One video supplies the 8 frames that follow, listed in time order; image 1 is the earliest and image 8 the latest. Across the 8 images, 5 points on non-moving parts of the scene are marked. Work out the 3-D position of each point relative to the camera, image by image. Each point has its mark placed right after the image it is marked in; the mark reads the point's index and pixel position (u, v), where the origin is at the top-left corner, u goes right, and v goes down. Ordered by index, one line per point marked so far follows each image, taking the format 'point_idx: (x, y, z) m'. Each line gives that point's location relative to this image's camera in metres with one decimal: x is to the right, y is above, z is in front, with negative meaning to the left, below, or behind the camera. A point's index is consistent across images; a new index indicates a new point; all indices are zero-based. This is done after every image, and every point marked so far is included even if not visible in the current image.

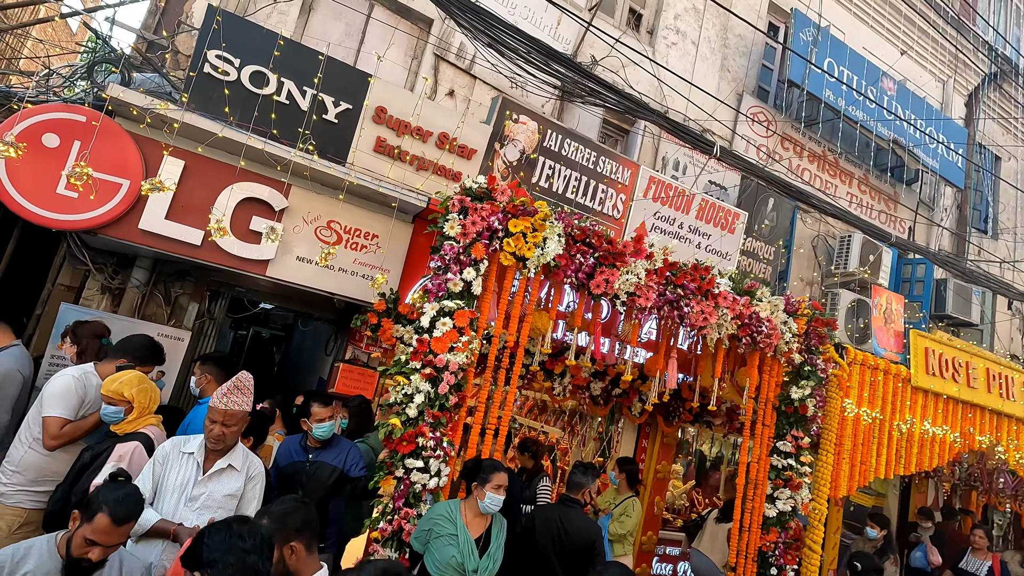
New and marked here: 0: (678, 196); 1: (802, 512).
0: (+1.8, +1.0, +6.1) m
1: (+2.6, -2.0, +4.9) m
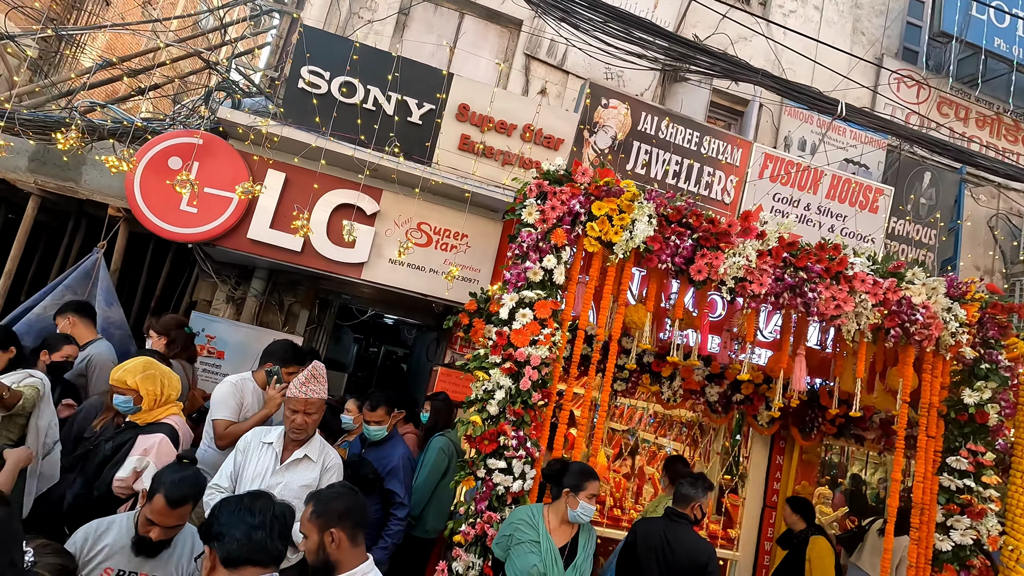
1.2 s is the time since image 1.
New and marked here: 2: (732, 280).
0: (+2.8, +1.1, +5.3) m
1: (+3.4, -1.8, +3.9) m
2: (+1.5, +0.1, +3.8) m
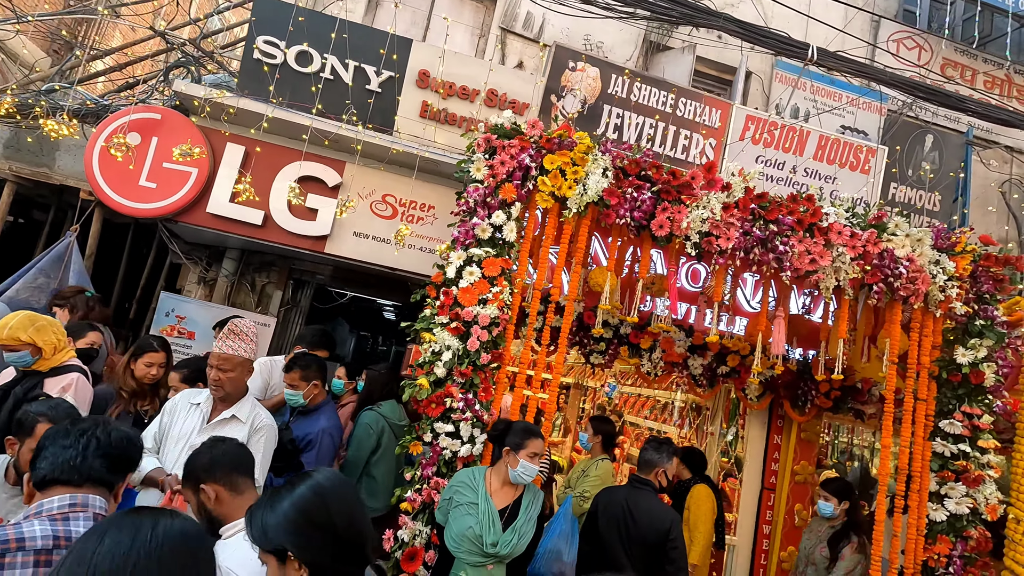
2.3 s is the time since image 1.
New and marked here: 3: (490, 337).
0: (+2.5, +1.4, +5.1) m
1: (+3.1, -1.5, +3.6) m
2: (+1.2, +0.3, +3.6) m
3: (-0.1, -0.3, +3.3) m
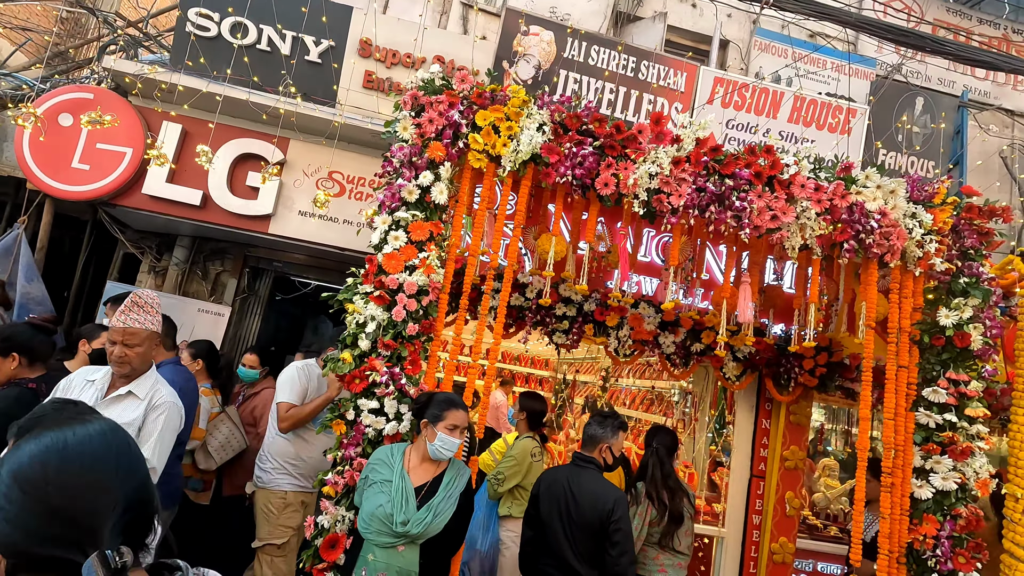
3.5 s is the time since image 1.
0: (+2.1, +1.7, +4.8) m
1: (+2.8, -1.2, +3.3) m
2: (+0.8, +0.6, +3.3) m
3: (-0.5, -0.1, +3.1) m
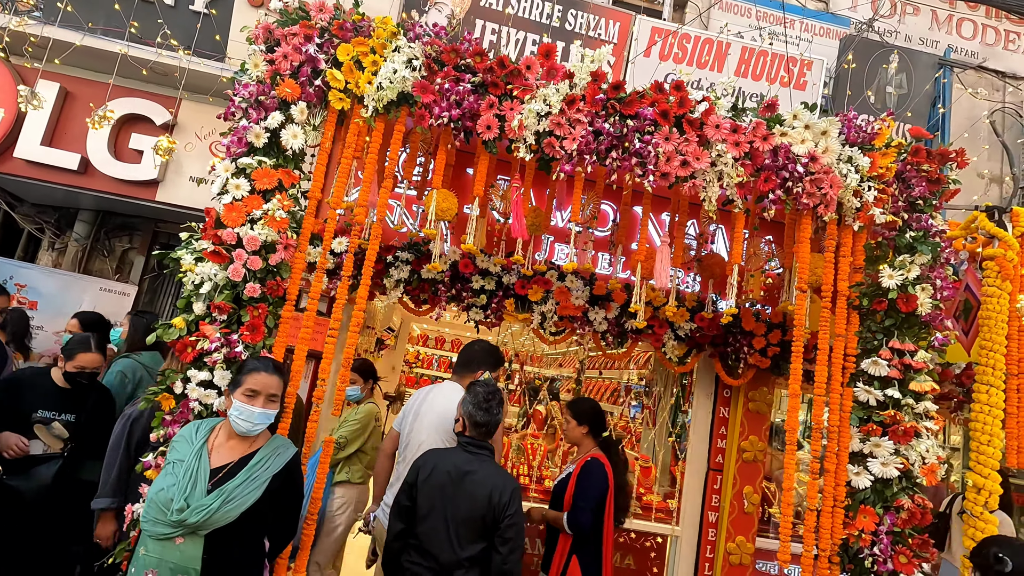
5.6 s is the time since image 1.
0: (+1.5, +1.9, +4.3) m
1: (+2.1, -1.0, +2.8) m
2: (+0.1, +0.8, +2.9) m
3: (-1.2, +0.1, +2.7) m
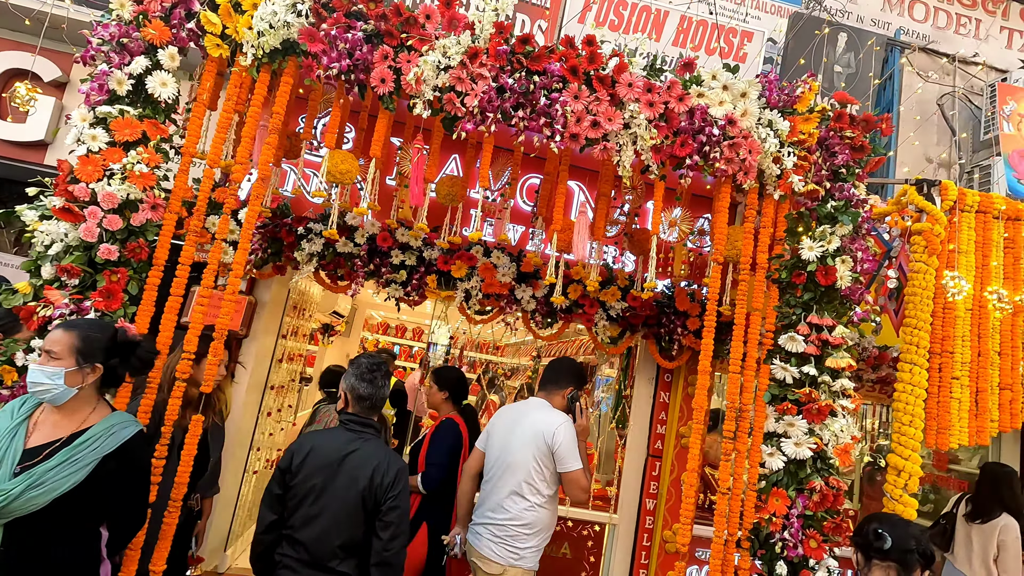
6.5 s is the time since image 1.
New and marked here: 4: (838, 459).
0: (+0.9, +2.1, +4.2) m
1: (+1.6, -0.8, +2.6) m
2: (-0.4, +1.0, +2.7) m
3: (-1.7, +0.3, +2.4) m
4: (+1.6, -0.8, +2.6) m
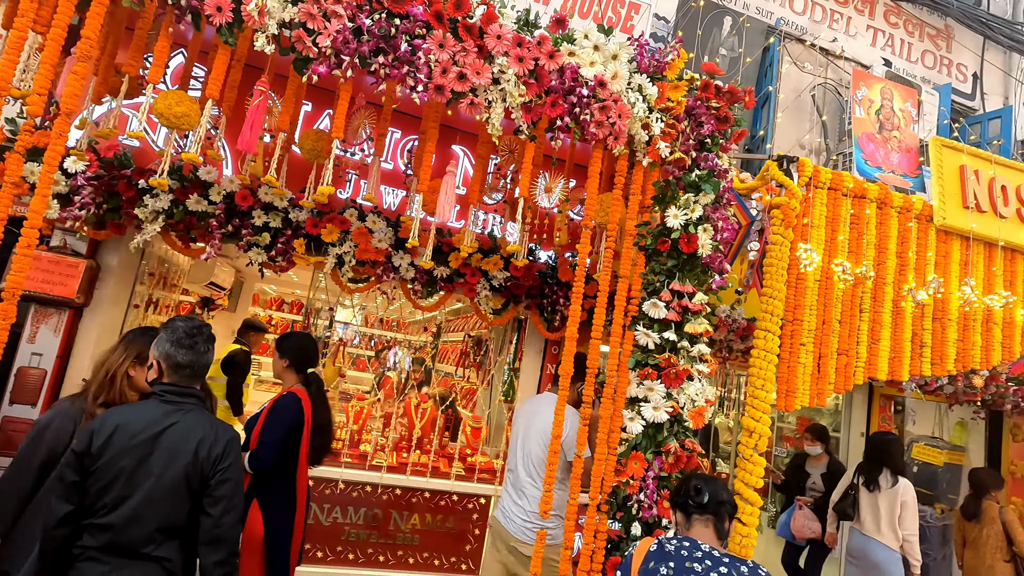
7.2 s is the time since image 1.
0: (+0.1, +2.3, +4.0) m
1: (+0.9, -0.7, +2.7) m
2: (-1.0, +1.1, +2.4) m
3: (-2.3, +0.5, +2.0) m
4: (+0.9, -0.7, +2.7) m
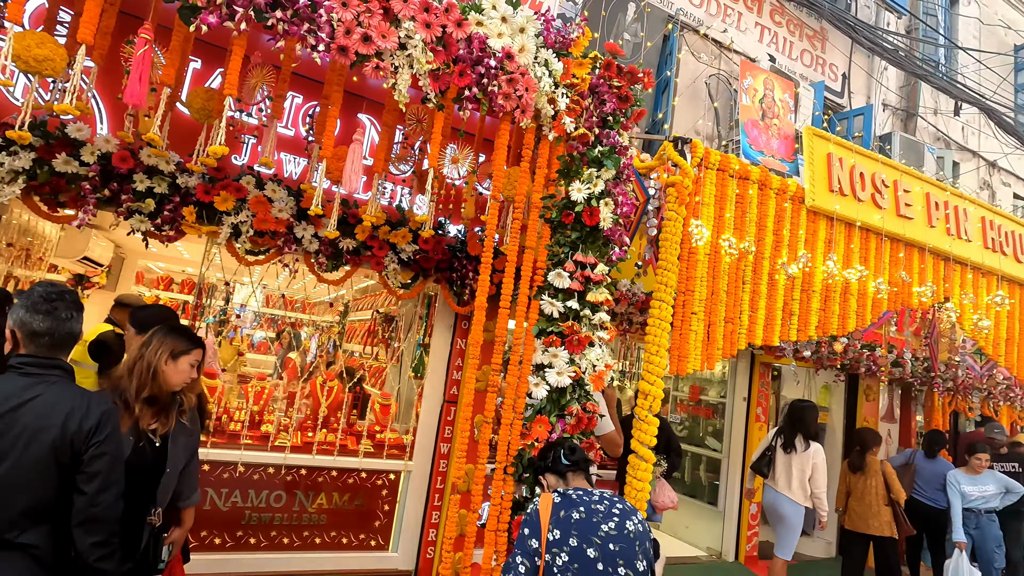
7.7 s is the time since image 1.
0: (-0.6, +2.5, +3.9) m
1: (+0.4, -0.5, +2.9) m
2: (-1.4, +1.3, +2.2) m
3: (-2.6, +0.6, +1.6) m
4: (+0.4, -0.5, +2.9) m
